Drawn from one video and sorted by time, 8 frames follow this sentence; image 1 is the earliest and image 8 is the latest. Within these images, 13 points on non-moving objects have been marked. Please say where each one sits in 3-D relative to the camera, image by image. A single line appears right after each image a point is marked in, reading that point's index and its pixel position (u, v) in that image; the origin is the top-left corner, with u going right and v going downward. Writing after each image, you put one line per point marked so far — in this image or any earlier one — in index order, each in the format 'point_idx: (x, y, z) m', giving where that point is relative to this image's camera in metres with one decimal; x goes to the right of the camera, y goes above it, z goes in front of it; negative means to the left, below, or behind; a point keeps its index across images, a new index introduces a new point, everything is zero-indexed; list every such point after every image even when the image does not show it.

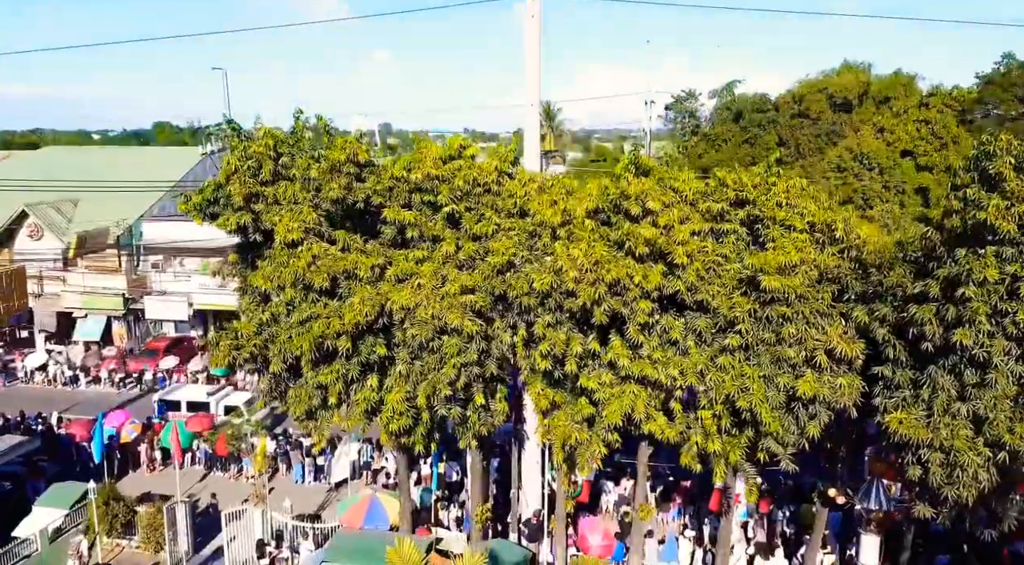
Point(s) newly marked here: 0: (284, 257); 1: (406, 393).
0: (-3.9, +0.3, +13.5) m
1: (-1.8, -1.8, +13.2) m
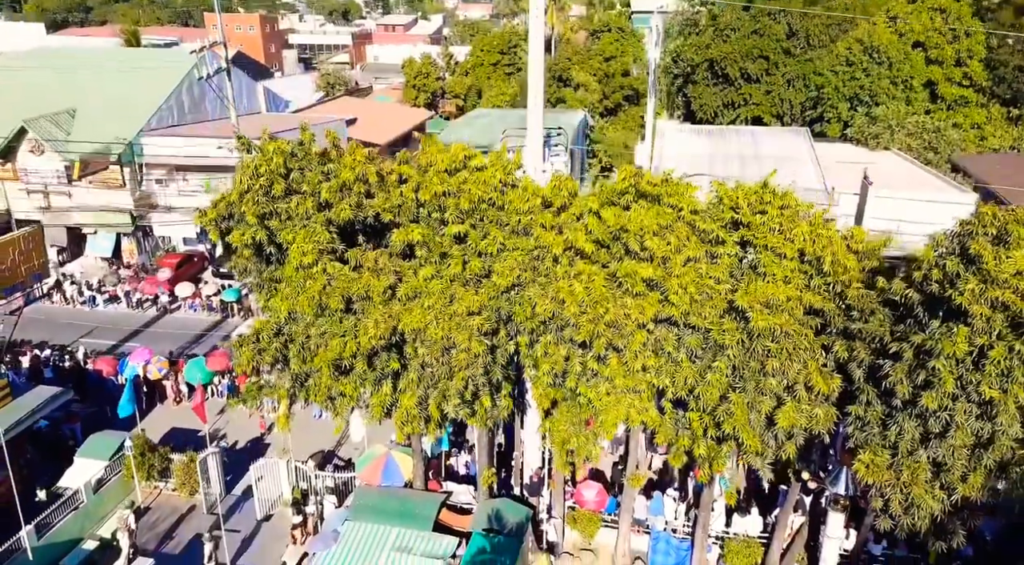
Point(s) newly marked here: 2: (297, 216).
0: (-3.8, +0.1, +14.2) m
1: (-1.7, -2.1, +14.3) m
2: (-4.0, +1.2, +14.5) m
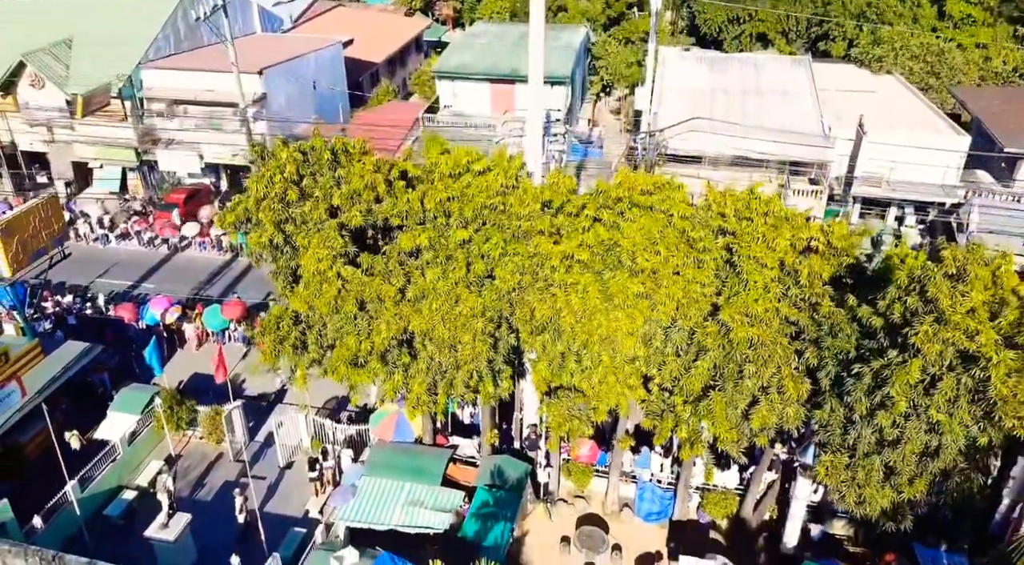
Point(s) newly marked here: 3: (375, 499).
0: (-3.8, 0.0, +15.3) m
1: (-1.7, -2.0, +15.7) m
2: (-4.0, +1.2, +15.4) m
3: (-3.3, -5.2, +18.8) m
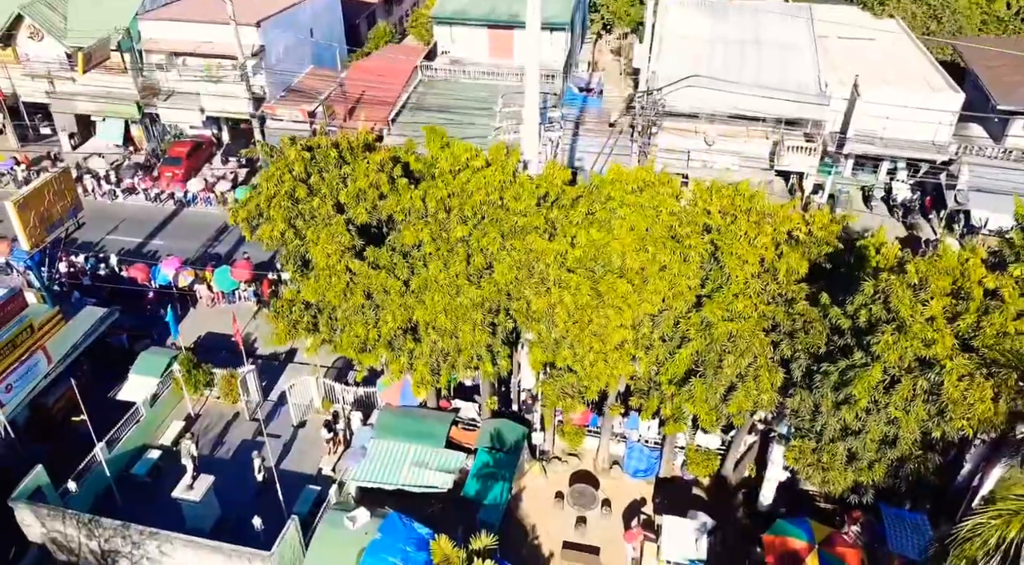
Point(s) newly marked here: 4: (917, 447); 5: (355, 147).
0: (-3.9, +0.2, +16.3) m
1: (-1.8, -1.8, +16.9) m
2: (-4.0, +1.4, +16.3) m
3: (-3.3, -4.6, +20.3) m
4: (+7.2, -2.9, +14.0) m
5: (-3.6, +3.0, +17.6) m
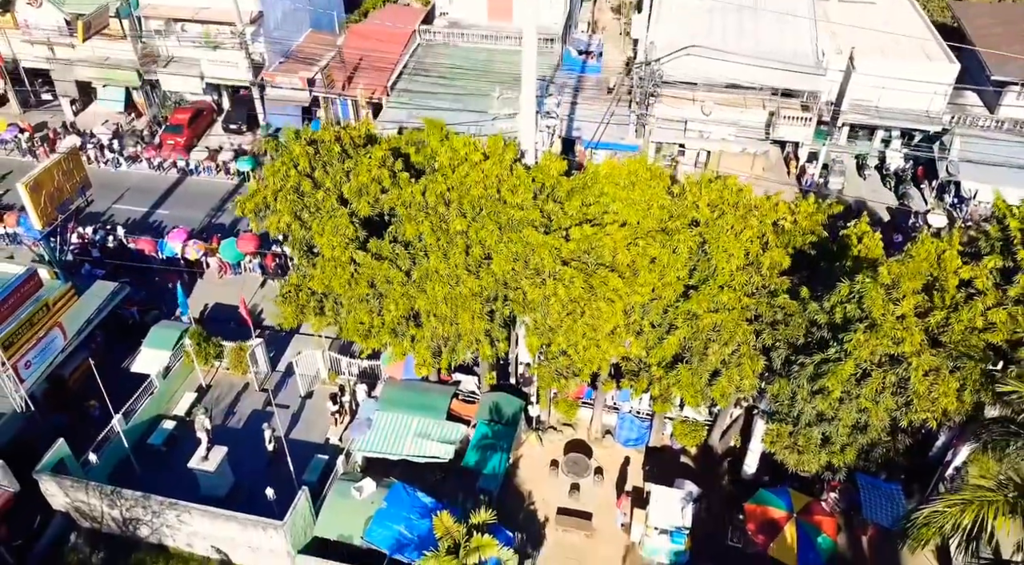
0: (-4.0, +0.5, +17.0) m
1: (-1.8, -1.5, +17.8) m
2: (-4.1, +1.6, +17.0) m
3: (-3.4, -4.1, +21.4) m
4: (+7.1, -2.9, +14.9) m
5: (-3.6, +3.3, +18.2) m
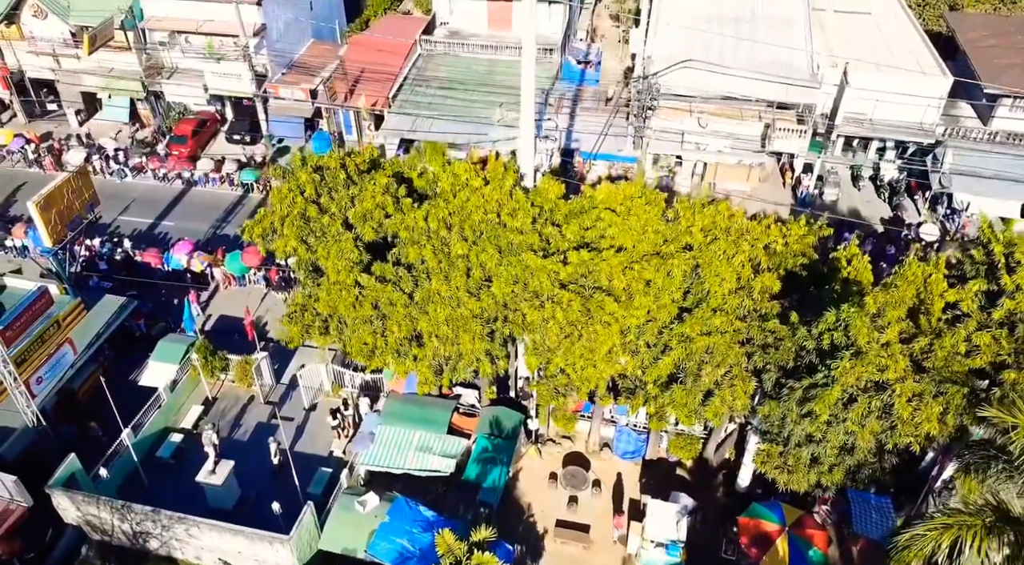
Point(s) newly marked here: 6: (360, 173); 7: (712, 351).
0: (-4.0, -0.1, +17.5) m
1: (-1.9, -2.0, +18.3) m
2: (-4.1, +1.1, +17.5) m
3: (-3.4, -4.6, +22.0) m
4: (+7.1, -3.4, +15.5) m
5: (-3.7, +2.8, +18.7) m
6: (-3.6, +2.6, +18.6) m
7: (+4.2, -1.4, +16.3) m
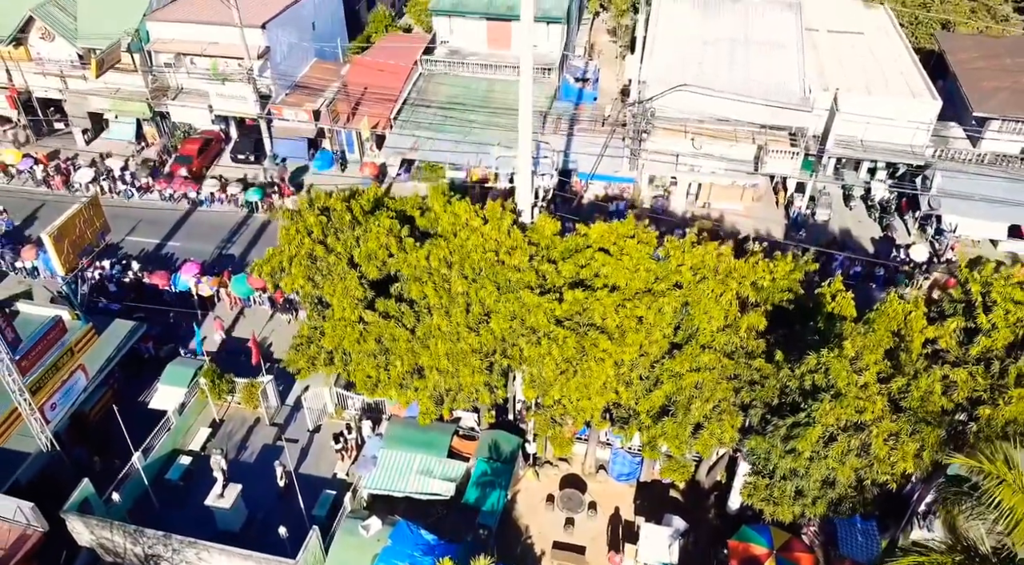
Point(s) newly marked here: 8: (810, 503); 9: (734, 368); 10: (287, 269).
0: (-4.0, -0.9, +18.3) m
1: (-1.9, -2.9, +19.0) m
2: (-4.2, +0.2, +18.2) m
3: (-3.4, -5.4, +22.7) m
4: (+7.0, -4.2, +16.2) m
5: (-3.7, +1.9, +19.4) m
6: (-3.7, +1.7, +19.3) m
7: (+4.1, -2.3, +17.1) m
8: (+6.3, -4.7, +16.5) m
9: (+4.9, -1.9, +17.1) m
10: (-5.4, +0.3, +18.5) m
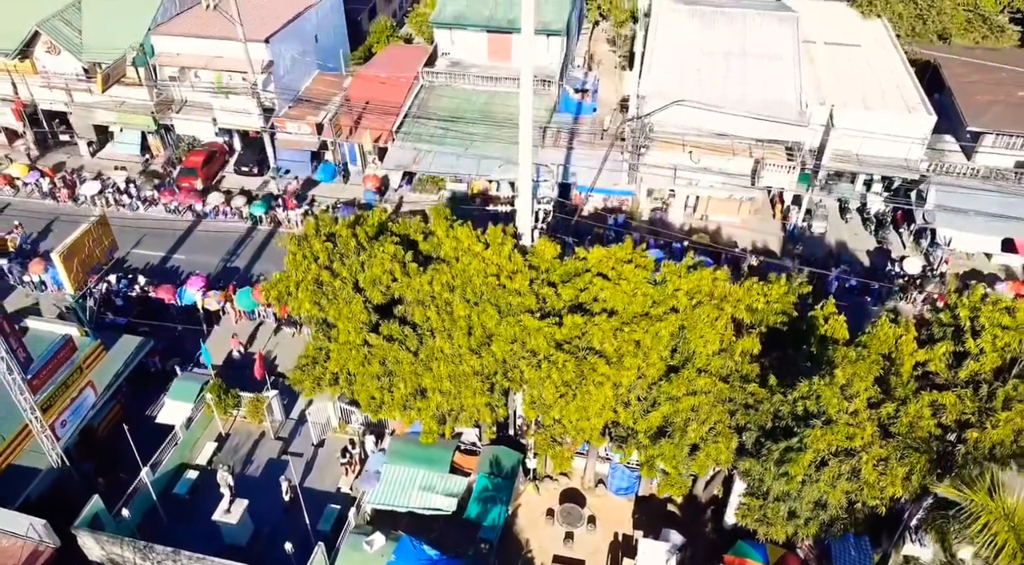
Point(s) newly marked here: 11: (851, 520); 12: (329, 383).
0: (-4.0, -1.5, +18.7) m
1: (-1.9, -3.4, +19.5) m
2: (-4.1, -0.3, +18.7) m
3: (-3.4, -6.0, +23.2) m
4: (+7.1, -4.8, +16.7) m
5: (-3.7, +1.3, +19.9) m
6: (-3.7, +1.2, +19.8) m
7: (+4.2, -2.9, +17.6) m
8: (+6.3, -5.3, +17.0) m
9: (+4.9, -2.4, +17.6) m
10: (-5.3, -0.3, +18.9) m
11: (+7.4, -5.2, +17.1) m
12: (-4.6, -2.5, +19.8) m
